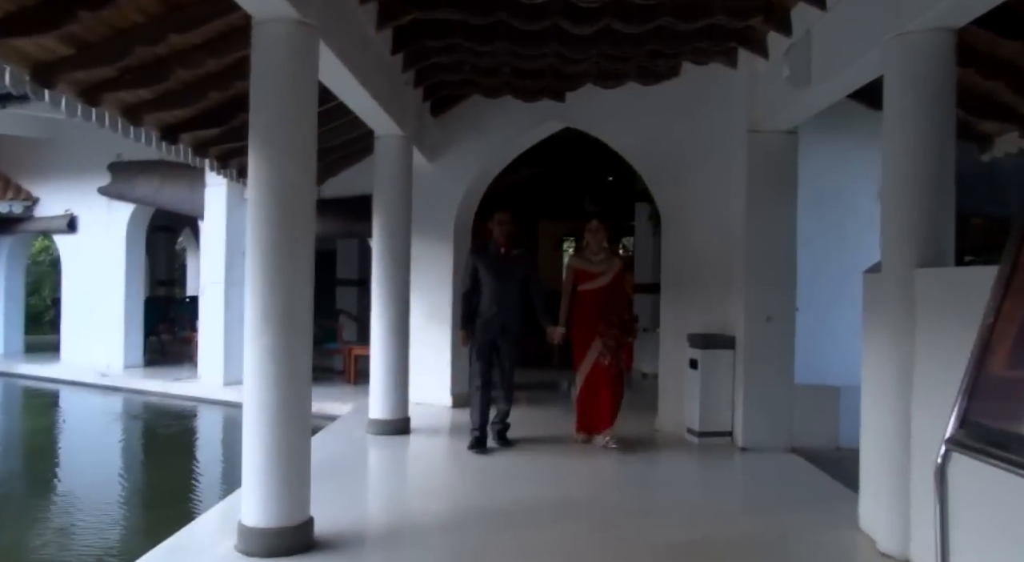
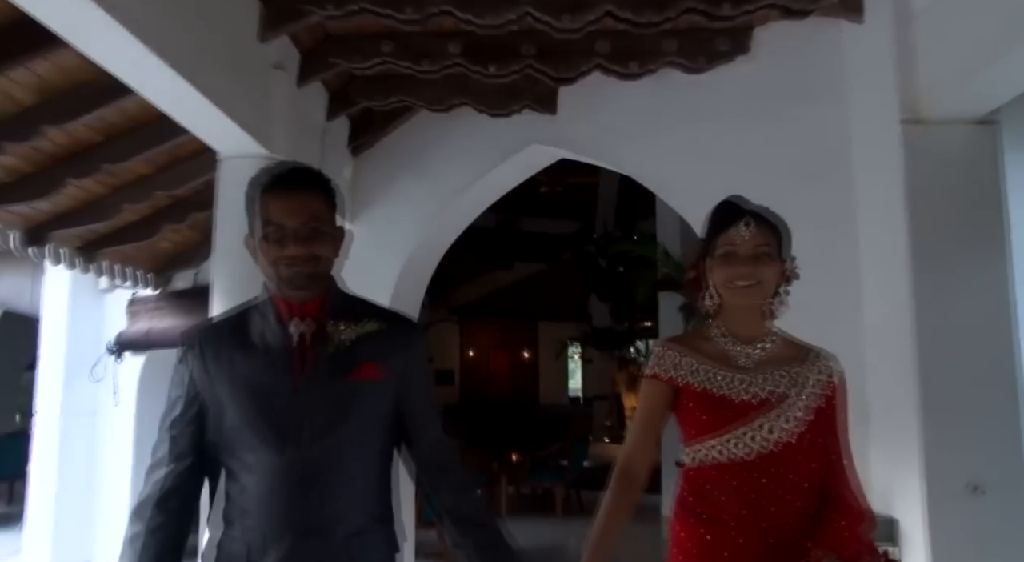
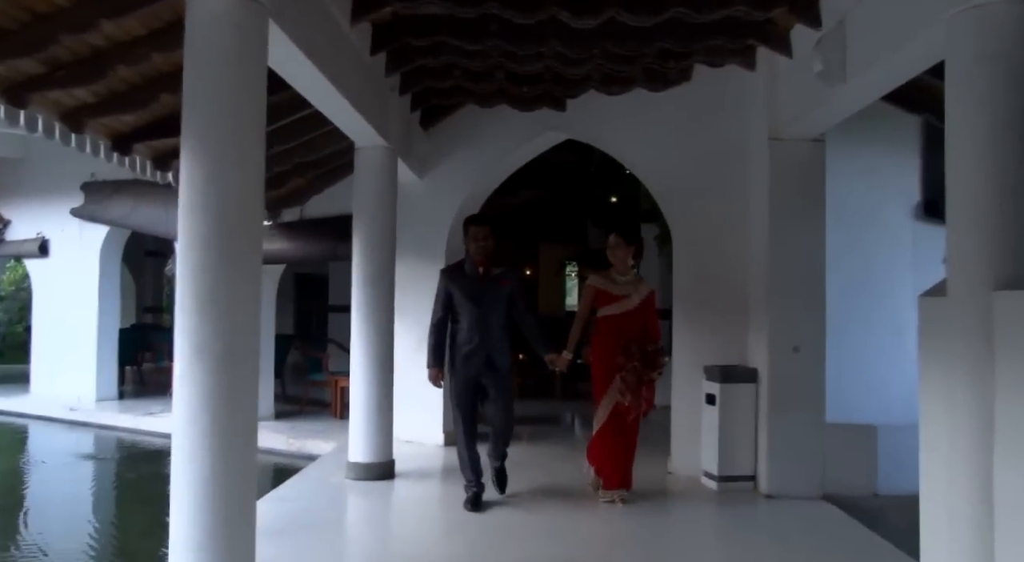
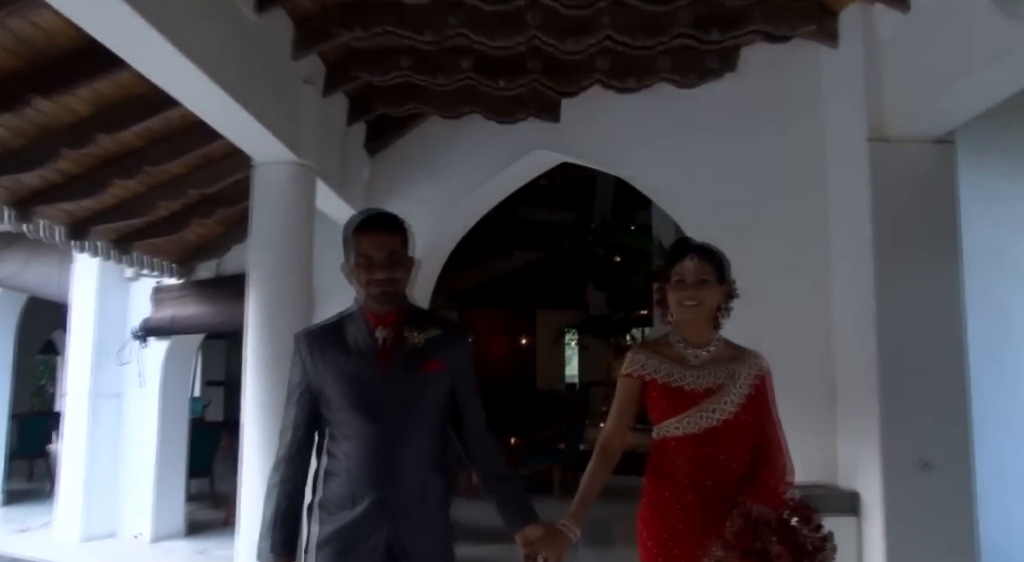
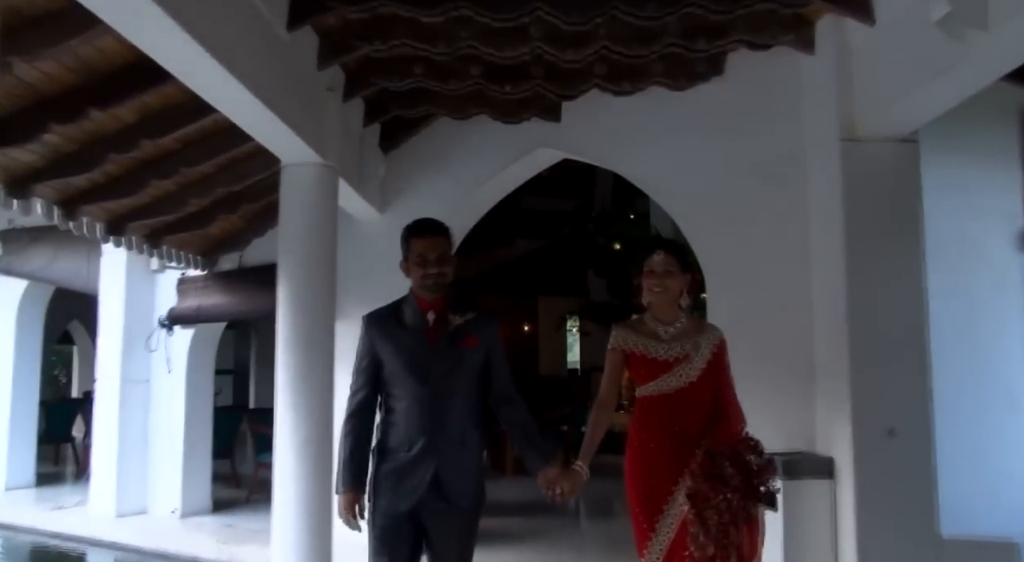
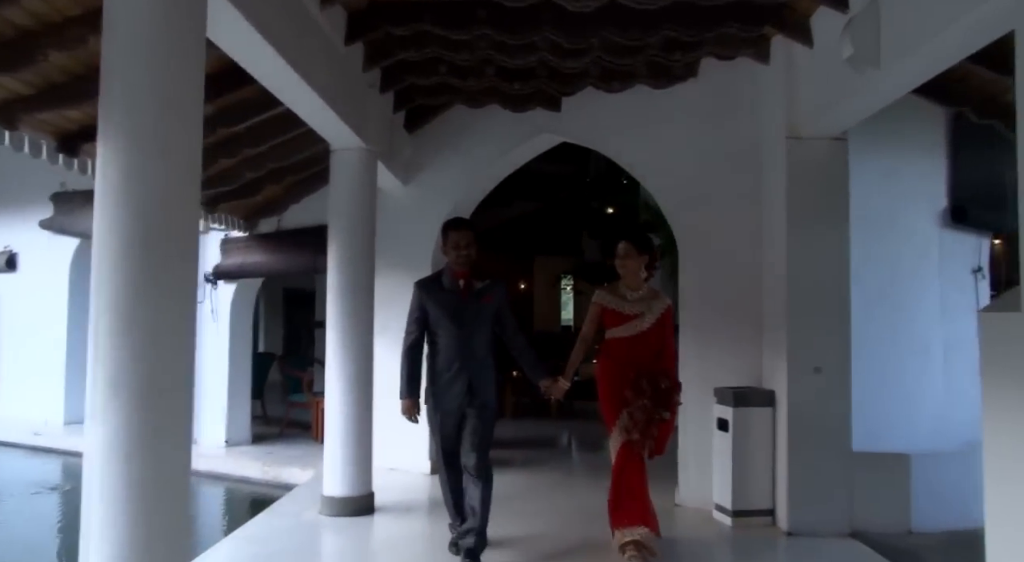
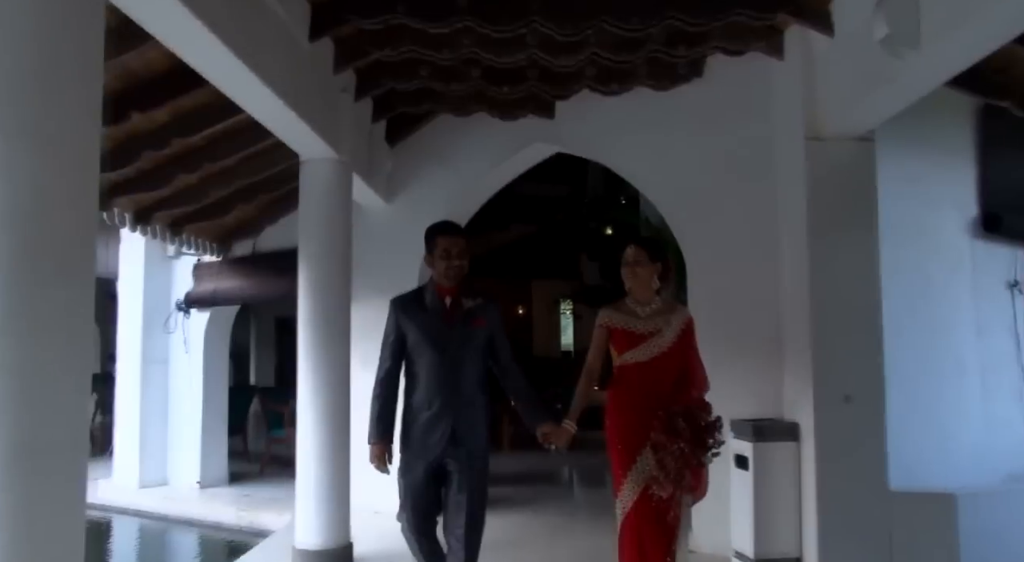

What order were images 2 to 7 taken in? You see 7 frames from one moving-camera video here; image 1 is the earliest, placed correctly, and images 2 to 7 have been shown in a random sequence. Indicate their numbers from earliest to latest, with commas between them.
3, 6, 7, 5, 4, 2
